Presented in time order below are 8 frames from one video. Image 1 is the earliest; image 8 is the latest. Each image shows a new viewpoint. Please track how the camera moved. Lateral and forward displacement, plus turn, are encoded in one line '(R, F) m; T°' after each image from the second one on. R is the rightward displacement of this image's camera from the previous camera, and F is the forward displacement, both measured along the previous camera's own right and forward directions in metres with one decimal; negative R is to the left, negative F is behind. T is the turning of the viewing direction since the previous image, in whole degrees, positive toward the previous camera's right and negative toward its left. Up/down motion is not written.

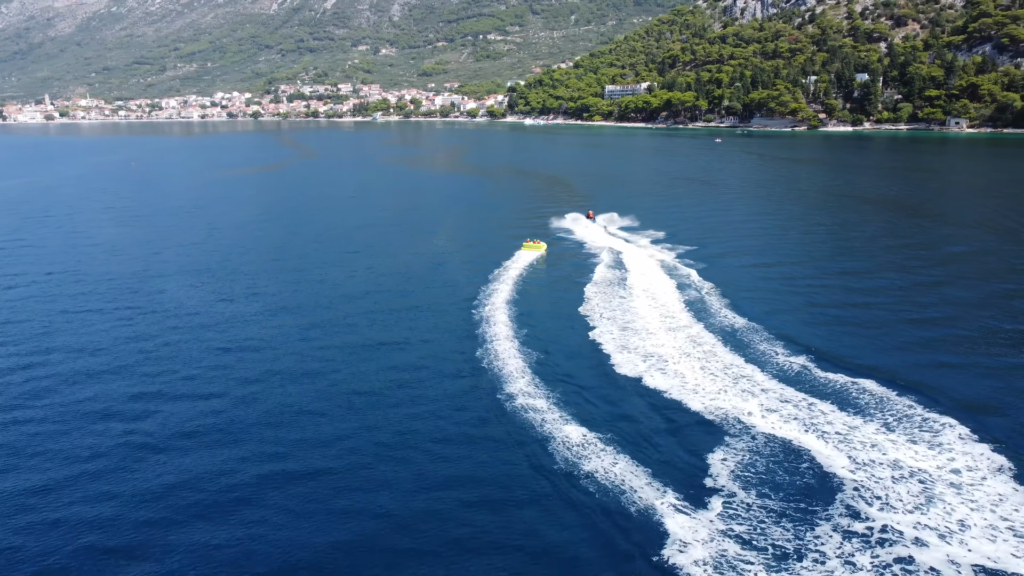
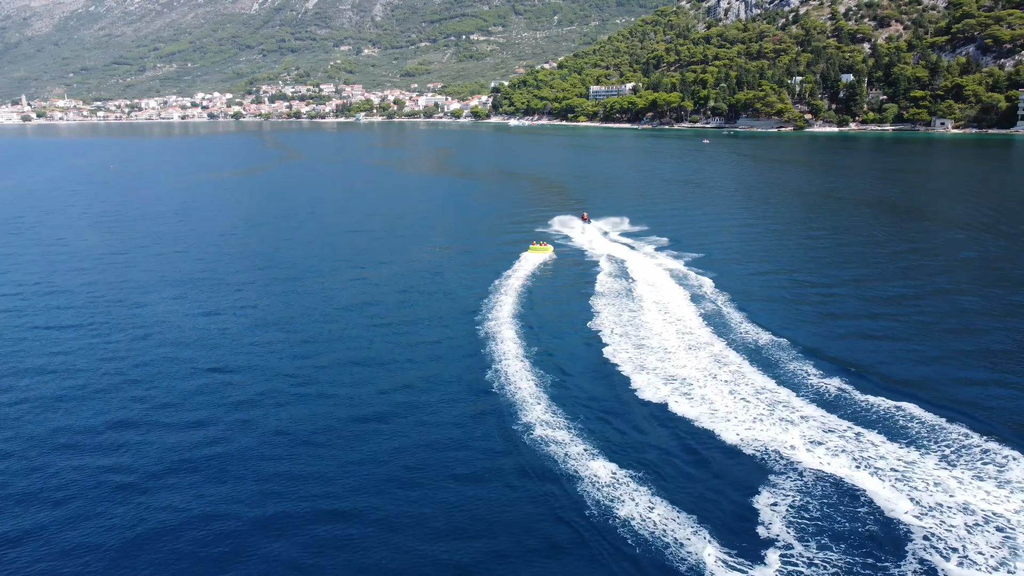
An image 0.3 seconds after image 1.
(-0.7, +1.7) m; +1°
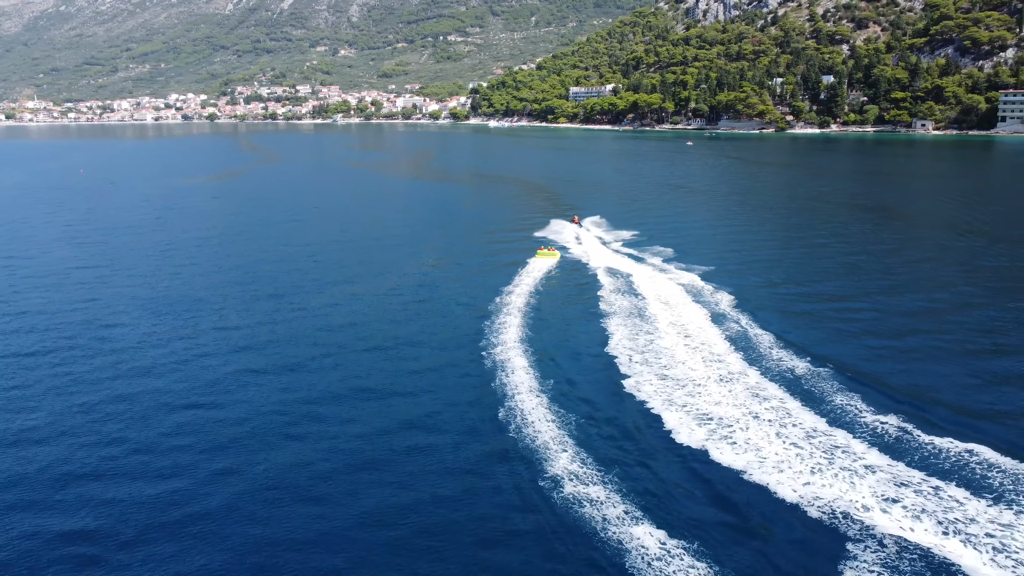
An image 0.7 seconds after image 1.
(-0.8, +2.3) m; +2°
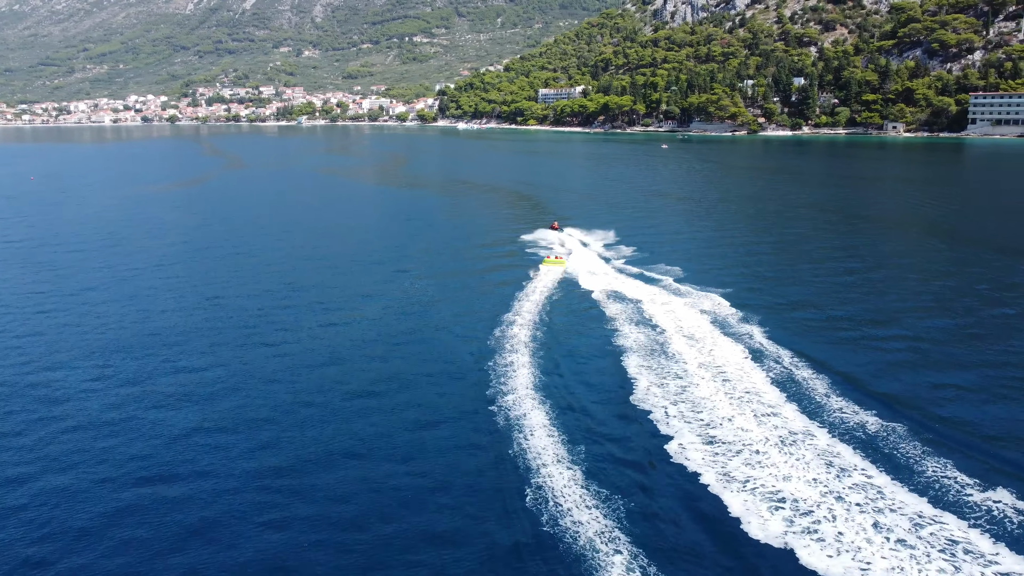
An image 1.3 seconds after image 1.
(-1.1, +3.5) m; +2°
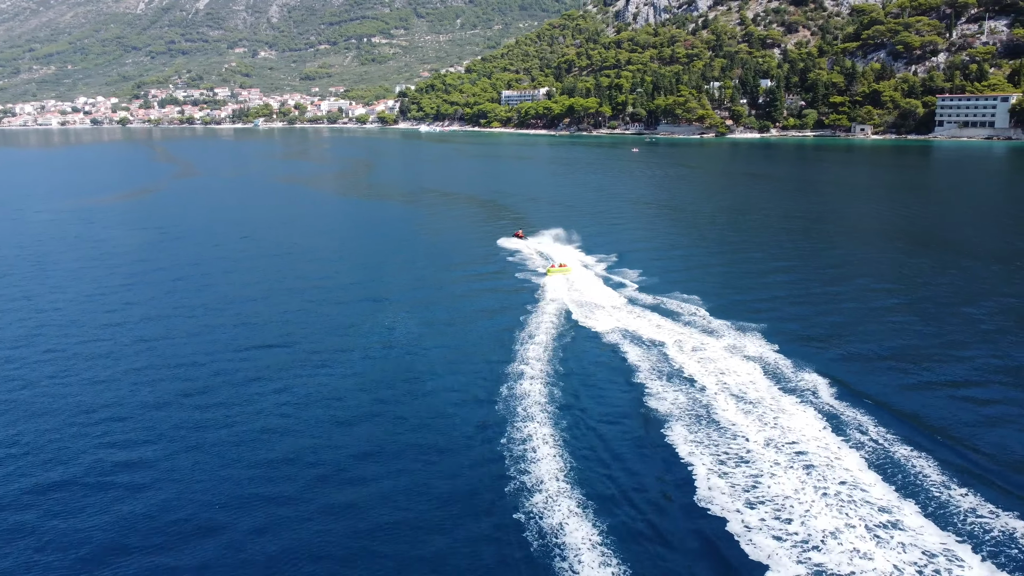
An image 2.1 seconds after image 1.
(-1.3, +4.7) m; +3°
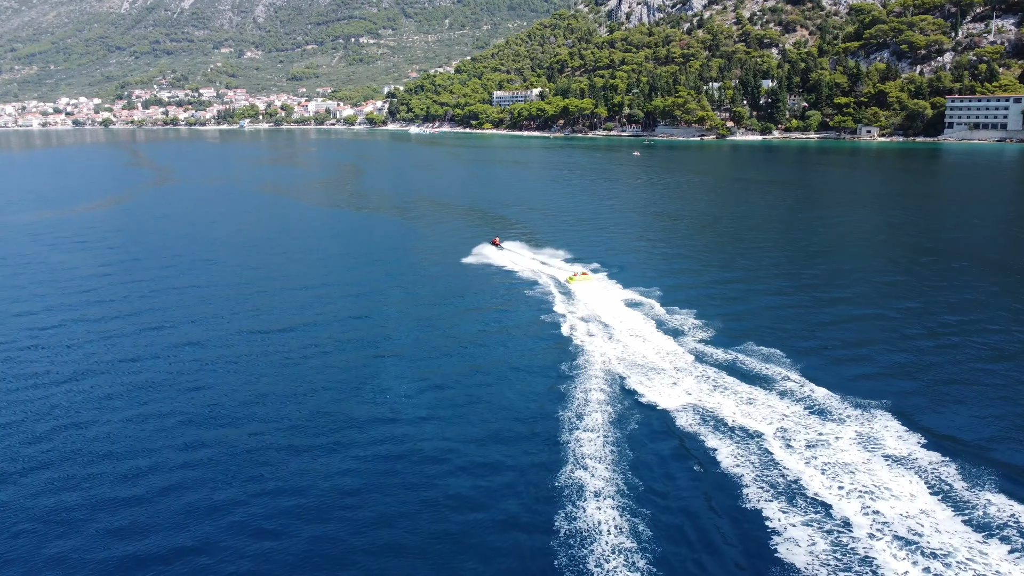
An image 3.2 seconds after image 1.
(-1.4, +6.5) m; +1°
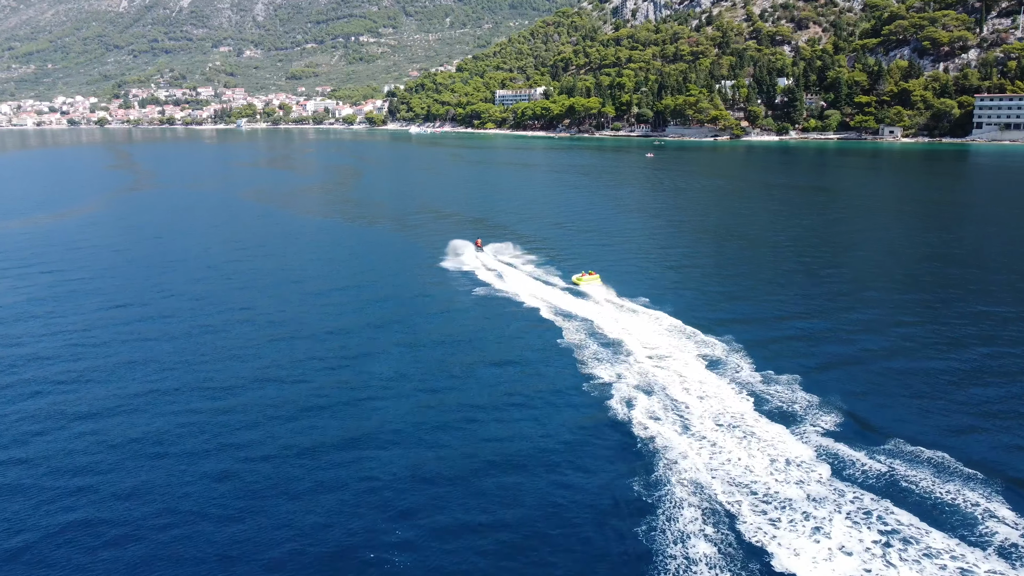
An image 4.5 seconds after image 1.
(-0.9, +8.1) m; 0°
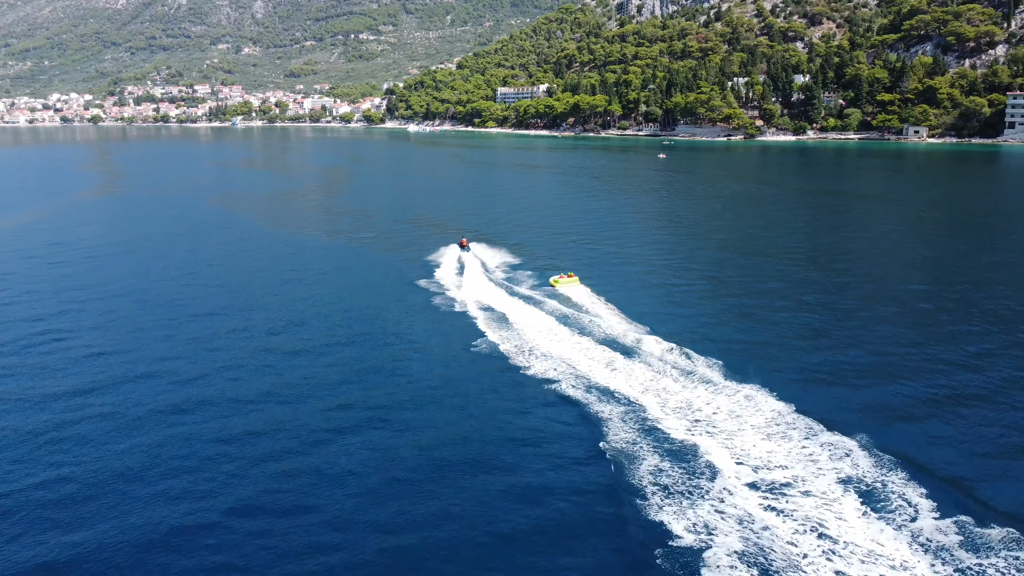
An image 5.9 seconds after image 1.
(-0.4, +9.0) m; 0°
